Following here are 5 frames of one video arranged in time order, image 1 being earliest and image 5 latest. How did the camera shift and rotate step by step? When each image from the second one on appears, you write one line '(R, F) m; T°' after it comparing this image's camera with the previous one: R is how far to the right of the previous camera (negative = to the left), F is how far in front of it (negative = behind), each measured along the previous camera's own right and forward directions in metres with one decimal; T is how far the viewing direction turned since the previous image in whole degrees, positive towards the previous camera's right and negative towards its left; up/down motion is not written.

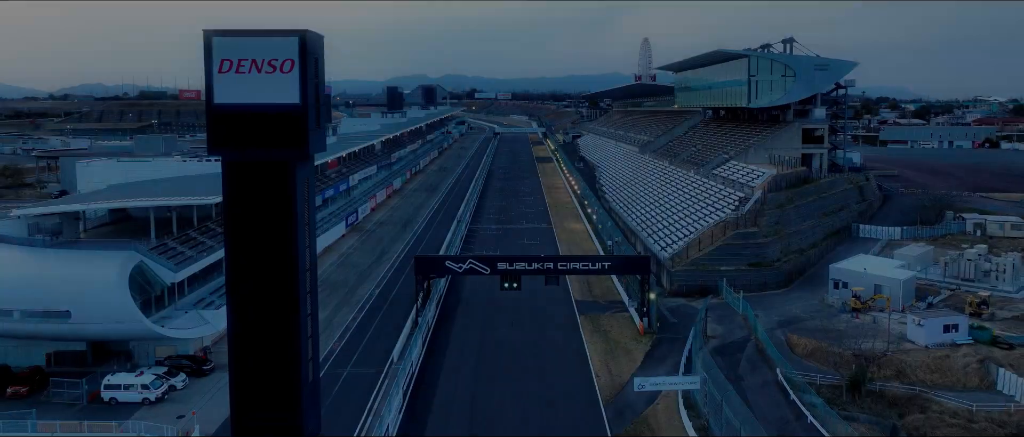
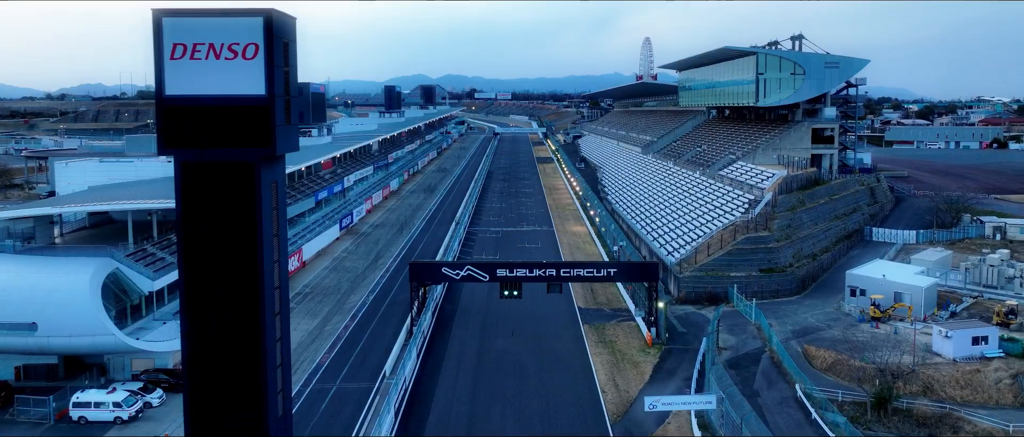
(0.0, +1.3) m; 0°
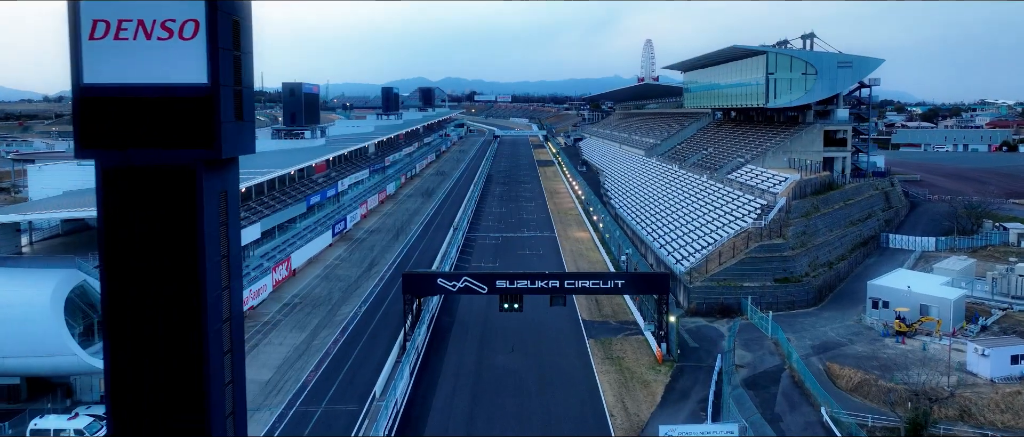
(0.0, +1.5) m; 0°
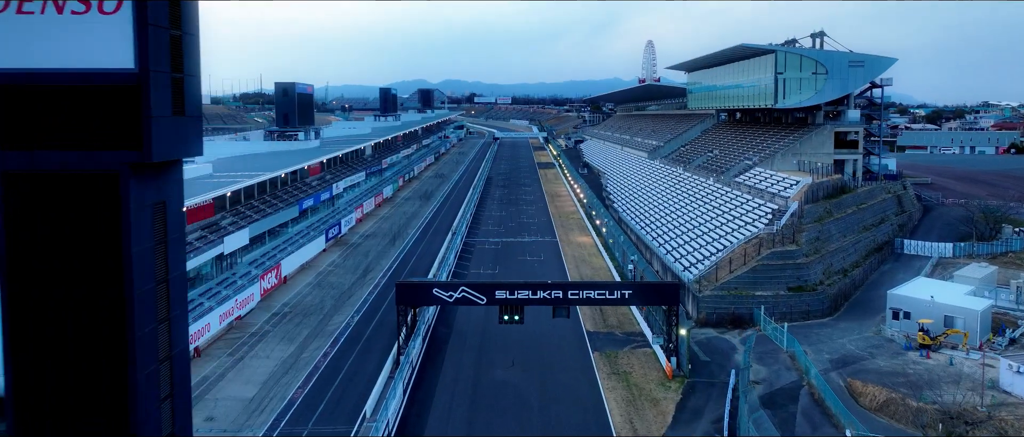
(0.0, +1.2) m; 0°
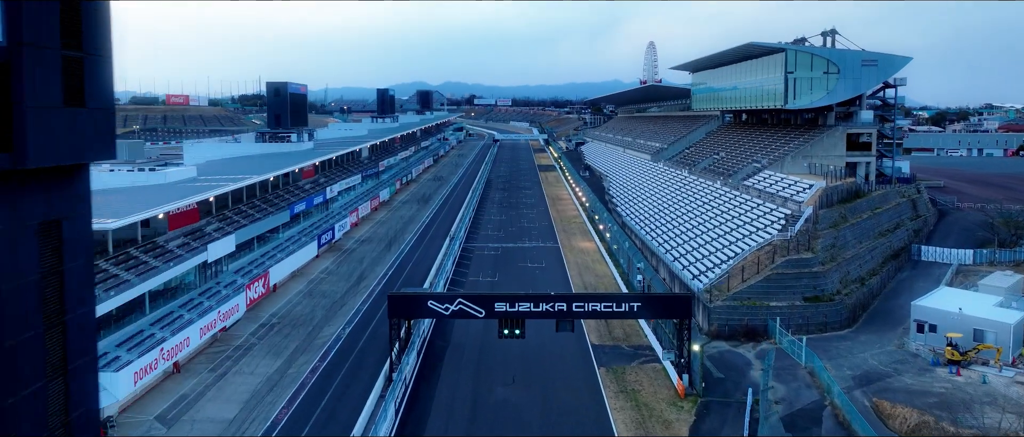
(0.0, +1.3) m; 0°
